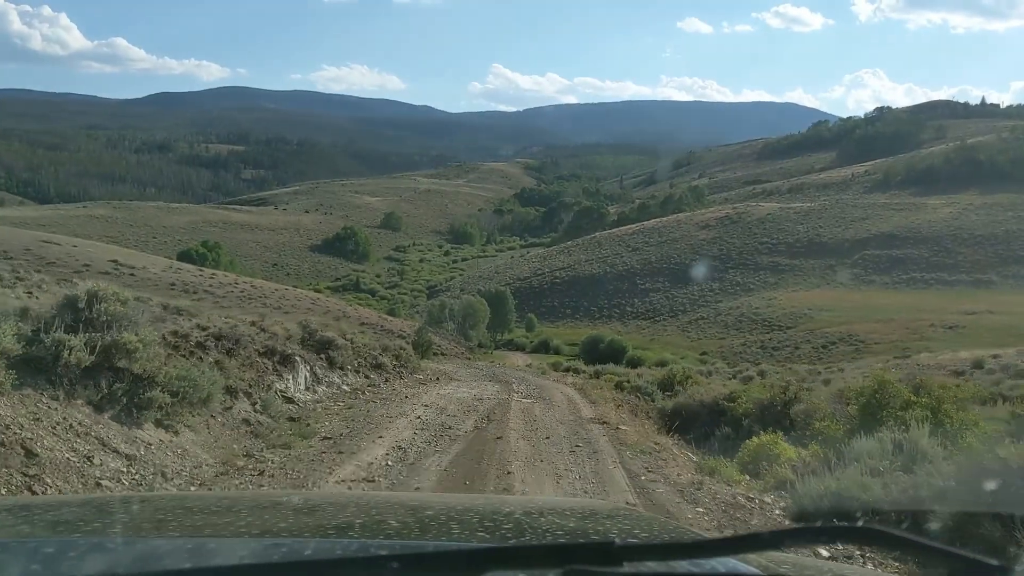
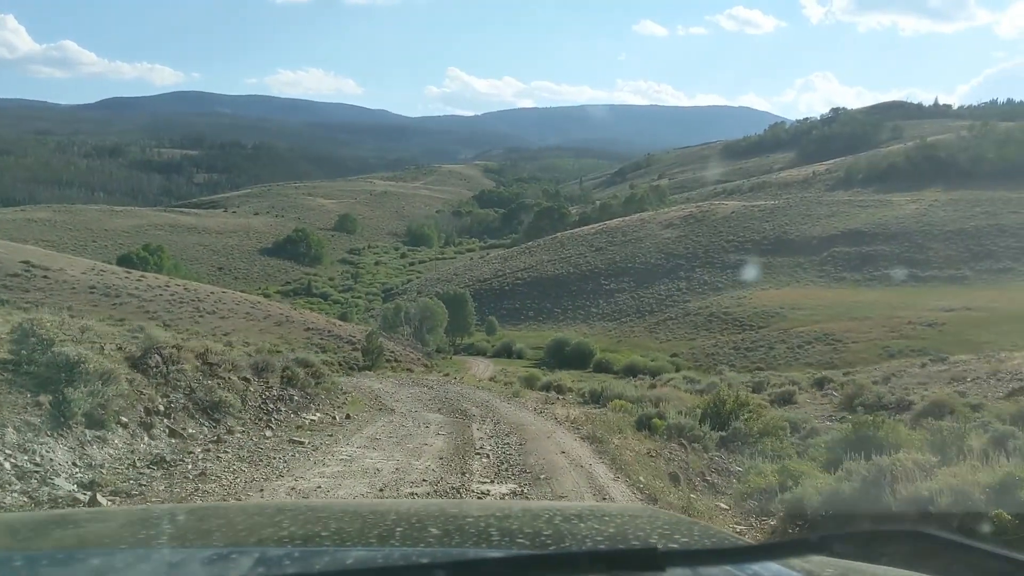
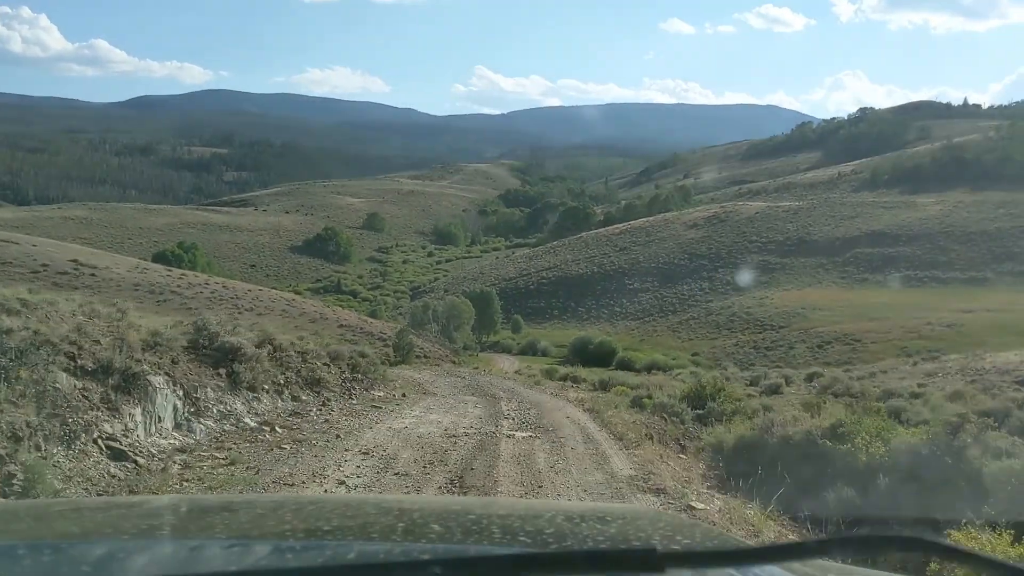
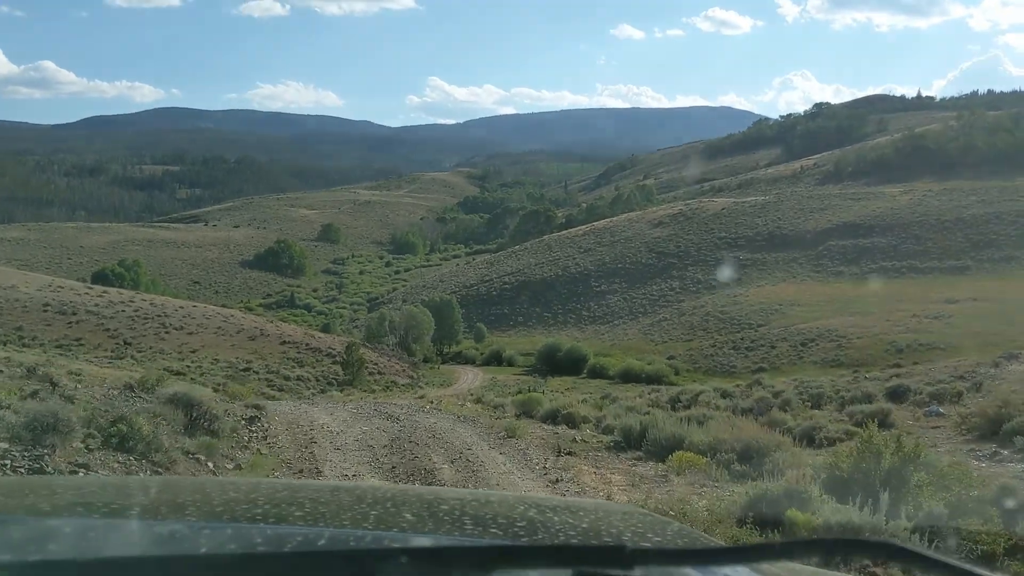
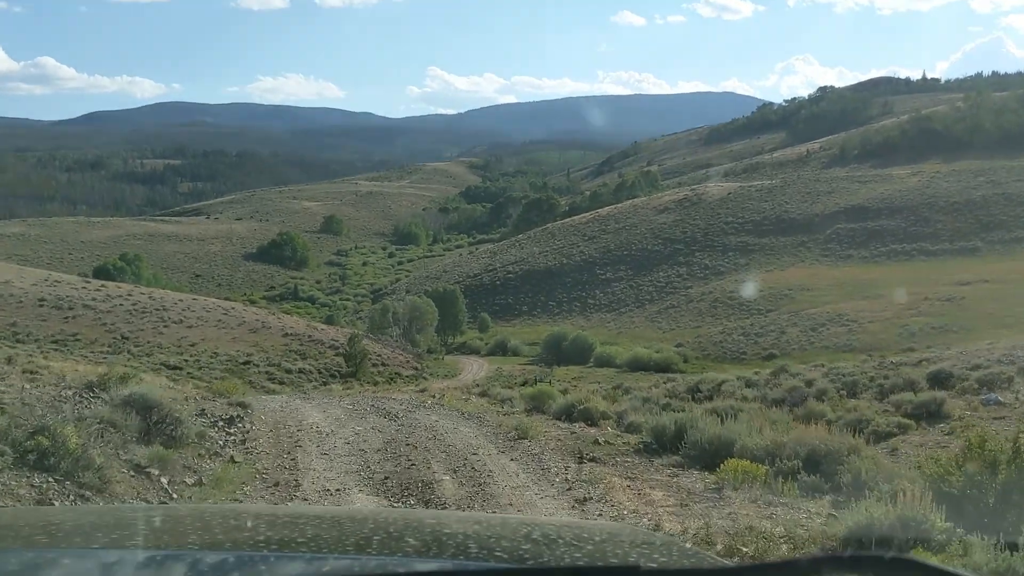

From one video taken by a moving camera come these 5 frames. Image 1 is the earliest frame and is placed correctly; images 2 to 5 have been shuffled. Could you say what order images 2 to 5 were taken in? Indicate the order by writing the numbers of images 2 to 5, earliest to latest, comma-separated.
3, 2, 4, 5
